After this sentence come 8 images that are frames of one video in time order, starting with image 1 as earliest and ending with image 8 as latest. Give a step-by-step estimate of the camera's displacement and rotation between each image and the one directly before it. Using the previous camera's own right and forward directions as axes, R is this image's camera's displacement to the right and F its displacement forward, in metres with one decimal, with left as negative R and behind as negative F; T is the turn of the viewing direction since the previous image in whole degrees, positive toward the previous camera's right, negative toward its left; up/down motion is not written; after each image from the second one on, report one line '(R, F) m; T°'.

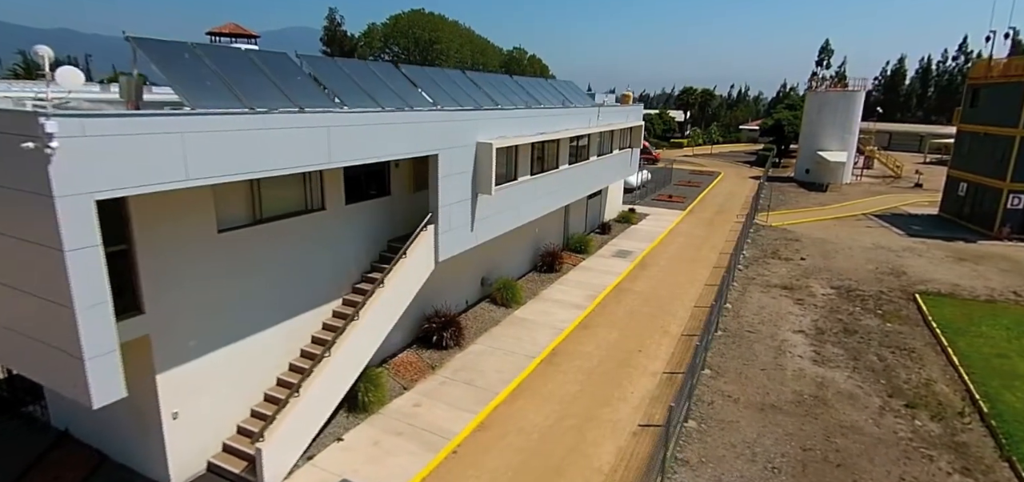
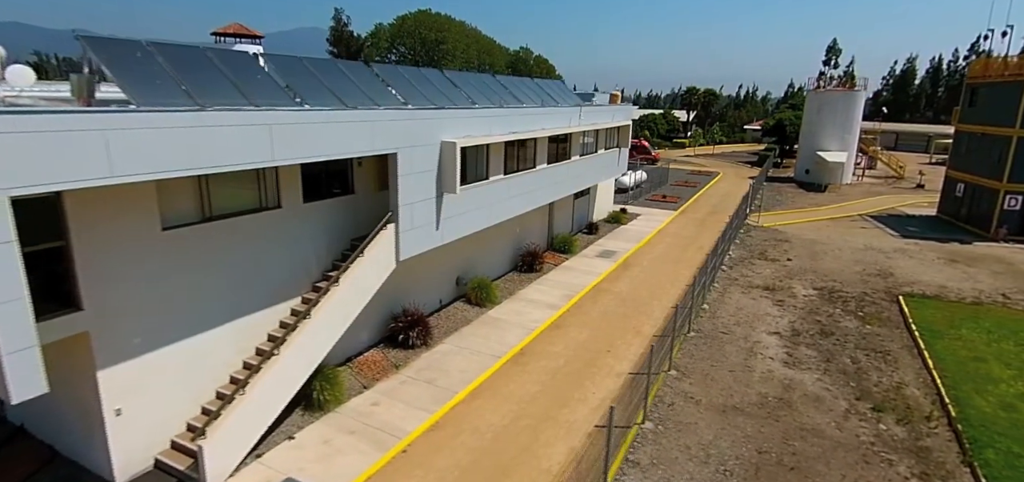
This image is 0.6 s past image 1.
(+1.1, +0.1) m; -1°
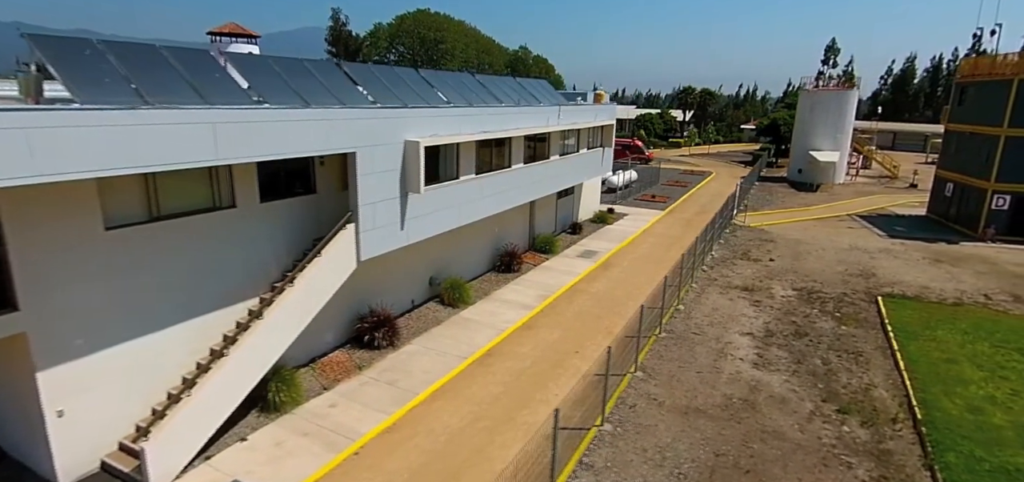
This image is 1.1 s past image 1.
(+0.9, +0.1) m; 0°
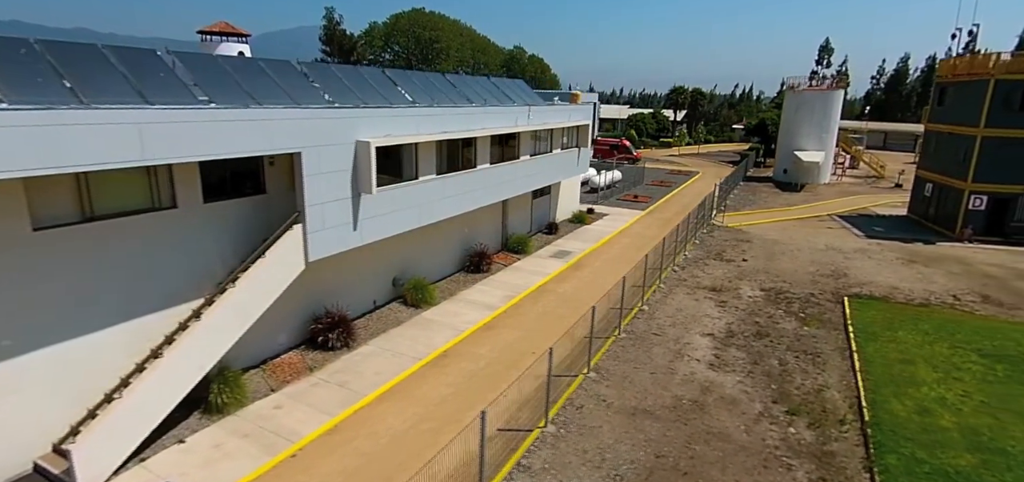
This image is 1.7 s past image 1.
(+1.1, 0.0) m; 0°
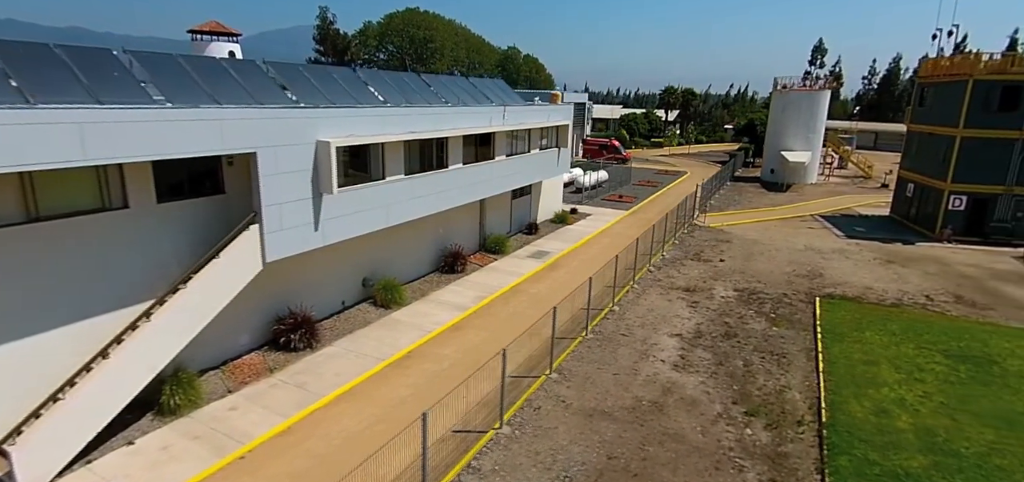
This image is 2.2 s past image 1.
(+0.9, 0.0) m; 0°
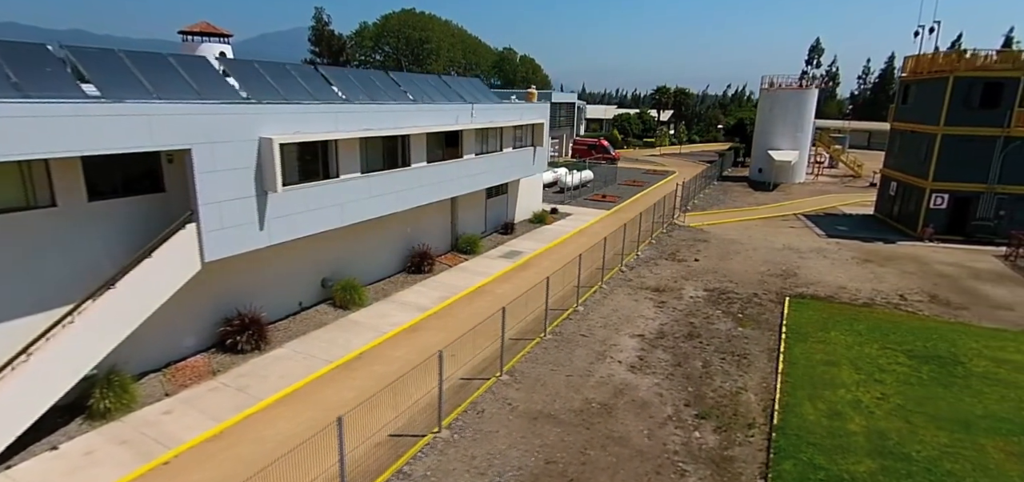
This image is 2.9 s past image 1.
(+1.2, +0.3) m; 0°
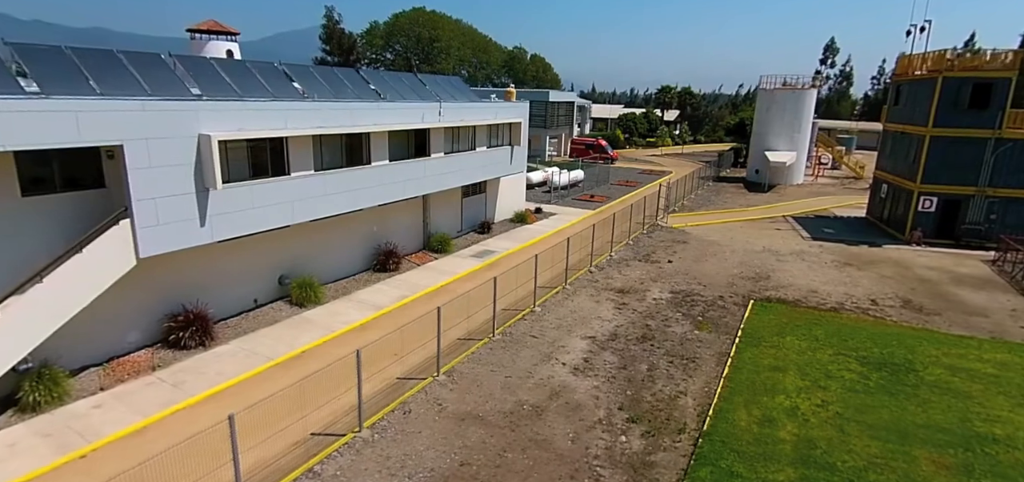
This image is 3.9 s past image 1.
(+1.8, +0.1) m; -1°
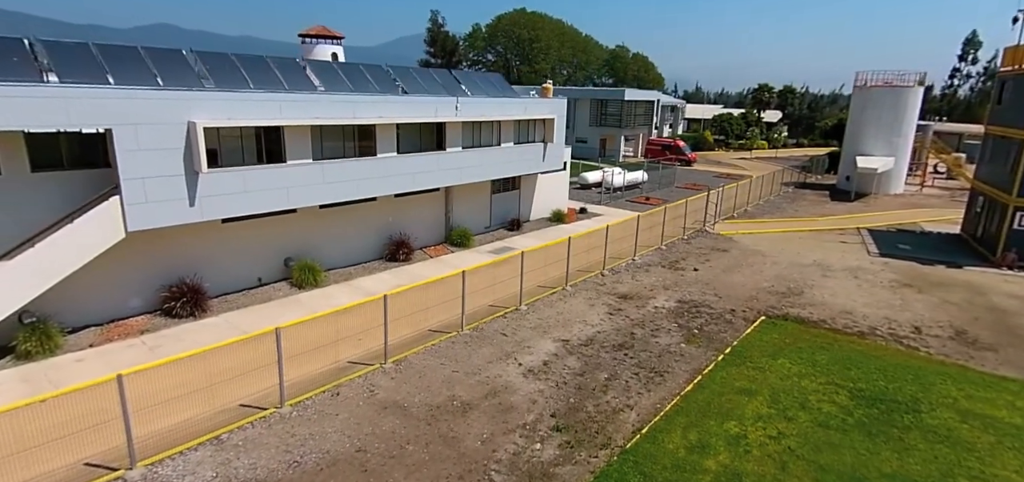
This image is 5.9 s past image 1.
(+3.4, +0.6) m; -11°
